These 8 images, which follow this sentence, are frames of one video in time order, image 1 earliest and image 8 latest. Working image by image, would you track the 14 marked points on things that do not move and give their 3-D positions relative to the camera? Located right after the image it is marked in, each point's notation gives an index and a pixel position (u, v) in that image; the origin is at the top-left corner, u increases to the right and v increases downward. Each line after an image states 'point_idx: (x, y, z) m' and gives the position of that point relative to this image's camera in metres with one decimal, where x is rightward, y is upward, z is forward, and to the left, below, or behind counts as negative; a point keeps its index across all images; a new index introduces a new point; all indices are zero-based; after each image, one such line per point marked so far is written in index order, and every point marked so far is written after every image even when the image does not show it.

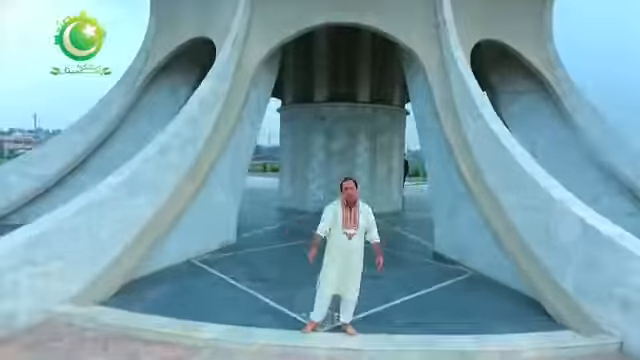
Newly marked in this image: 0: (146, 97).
0: (-1.2, +0.5, +3.7) m
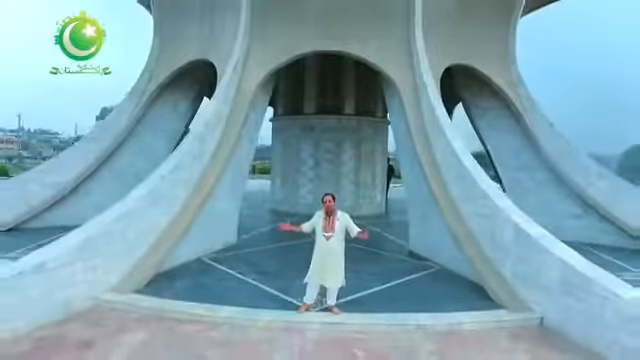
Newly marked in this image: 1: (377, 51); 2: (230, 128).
0: (-1.2, +0.5, +4.1) m
1: (+0.4, +0.8, +3.3) m
2: (-0.5, +0.3, +3.0) m
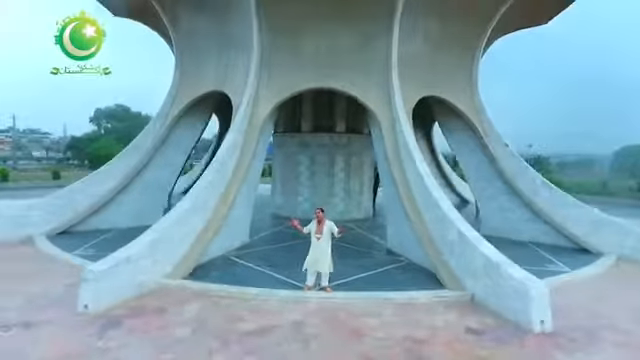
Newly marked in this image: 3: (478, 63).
0: (-1.3, +0.4, +4.8) m
1: (+0.3, +0.7, +4.1) m
2: (-0.5, +0.2, +3.8) m
3: (+1.4, +1.0, +4.8) m
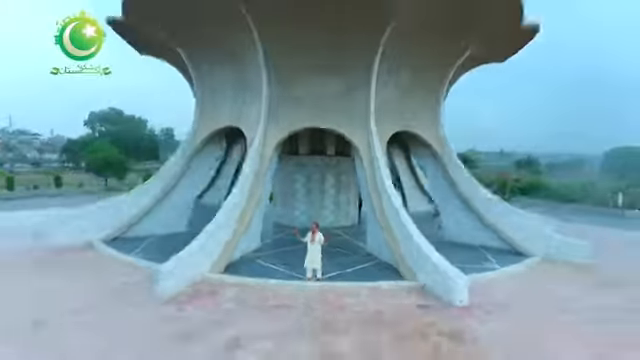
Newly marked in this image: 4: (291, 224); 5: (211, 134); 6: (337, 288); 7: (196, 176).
0: (-1.3, +0.2, +6.0) m
1: (+0.3, +0.5, +5.3) m
2: (-0.6, 0.0, +5.0) m
3: (+1.3, +0.9, +6.0) m
4: (-0.3, -0.5, +6.4) m
5: (-1.2, +0.5, +5.9) m
6: (+0.1, -0.7, +3.7) m
7: (-1.4, 0.0, +6.0) m
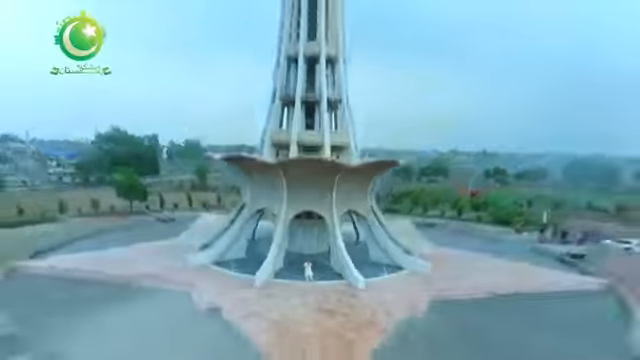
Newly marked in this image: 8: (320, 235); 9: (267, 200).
0: (-1.5, -0.9, +12.5) m
1: (+0.1, -0.7, +11.8) m
2: (-0.8, -1.2, +11.5) m
3: (+1.1, -0.3, +12.5) m
4: (-0.5, -1.7, +13.0) m
5: (-1.4, -0.6, +12.5) m
6: (-0.1, -1.9, +10.3) m
7: (-1.6, -1.1, +12.5) m
8: (0.0, -1.3, +12.9) m
9: (-1.2, -0.5, +12.3) m
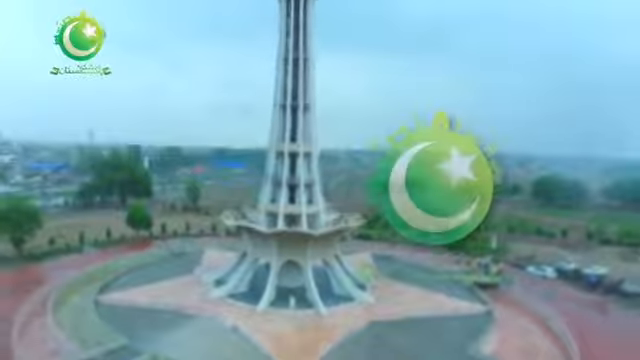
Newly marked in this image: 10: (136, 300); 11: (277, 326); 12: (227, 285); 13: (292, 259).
0: (-2.3, -2.9, +18.3) m
1: (-0.6, -2.6, +17.6) m
2: (-1.5, -3.1, +17.3) m
3: (+0.4, -2.2, +18.3) m
4: (-1.2, -3.6, +18.8) m
5: (-2.1, -2.6, +18.3) m
6: (-0.8, -3.8, +16.1) m
7: (-2.3, -3.0, +18.3) m
8: (-0.7, -3.2, +18.7) m
9: (-1.9, -2.4, +18.1) m
10: (-5.5, -3.6, +16.5) m
11: (-1.2, -3.9, +15.0) m
12: (-2.9, -3.4, +18.1) m
13: (-1.0, -2.6, +17.6) m
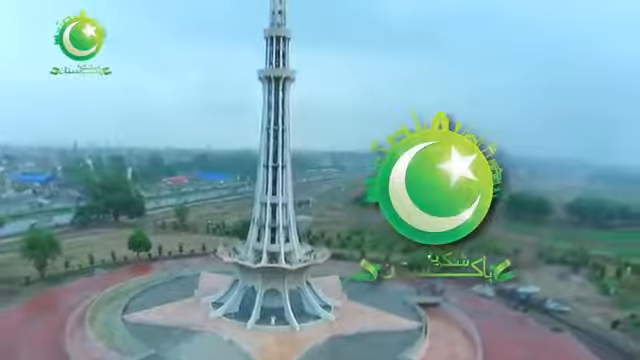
0: (-3.3, -4.7, +23.5) m
1: (-1.7, -4.5, +22.8) m
2: (-2.5, -4.9, +22.5) m
3: (-0.6, -4.1, +23.6) m
4: (-2.3, -5.5, +24.0) m
5: (-3.2, -4.4, +23.4) m
6: (-1.8, -5.7, +21.3) m
7: (-3.3, -4.9, +23.4) m
8: (-1.8, -5.1, +23.9) m
9: (-2.9, -4.2, +23.3) m
10: (-6.5, -5.4, +21.5) m
11: (-2.2, -5.8, +20.2) m
12: (-4.0, -5.2, +23.2) m
13: (-2.0, -4.4, +22.8) m
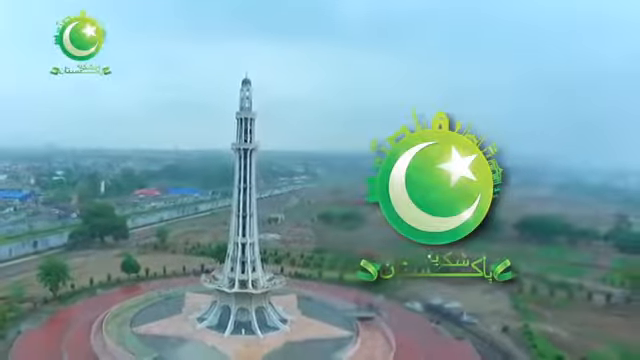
0: (-5.7, -7.3, +31.3) m
1: (-4.0, -7.0, +30.7) m
2: (-4.8, -7.5, +30.3) m
3: (-3.0, -6.7, +31.4) m
4: (-4.7, -8.1, +31.8) m
5: (-5.5, -7.0, +31.2) m
6: (-4.1, -8.2, +29.1) m
7: (-5.7, -7.5, +31.2) m
8: (-4.2, -7.7, +31.8) m
9: (-5.3, -6.8, +31.1) m
10: (-8.8, -7.9, +29.2) m
11: (-4.4, -8.3, +28.0) m
12: (-6.3, -7.8, +31.0) m
13: (-4.3, -7.0, +30.7) m
